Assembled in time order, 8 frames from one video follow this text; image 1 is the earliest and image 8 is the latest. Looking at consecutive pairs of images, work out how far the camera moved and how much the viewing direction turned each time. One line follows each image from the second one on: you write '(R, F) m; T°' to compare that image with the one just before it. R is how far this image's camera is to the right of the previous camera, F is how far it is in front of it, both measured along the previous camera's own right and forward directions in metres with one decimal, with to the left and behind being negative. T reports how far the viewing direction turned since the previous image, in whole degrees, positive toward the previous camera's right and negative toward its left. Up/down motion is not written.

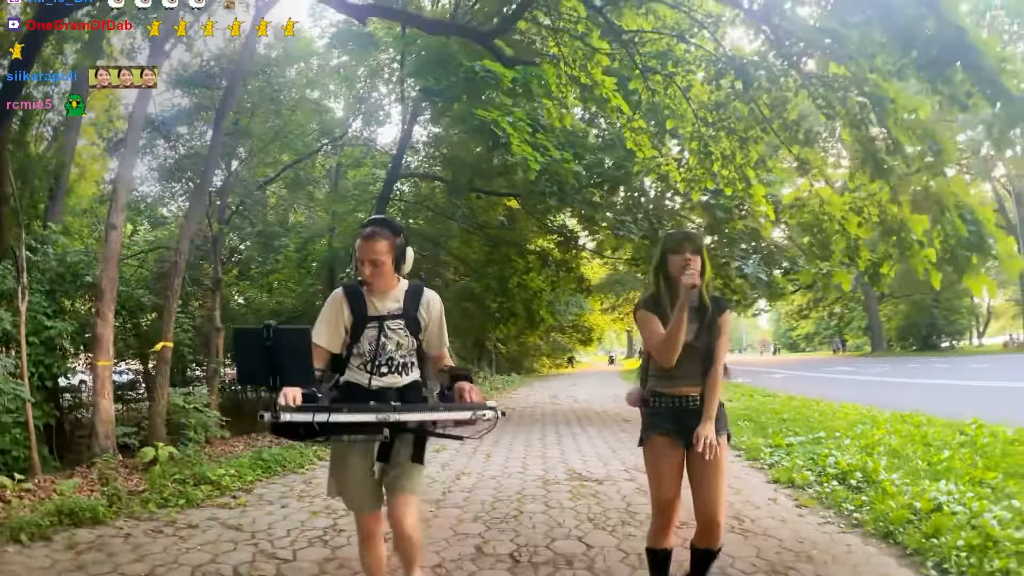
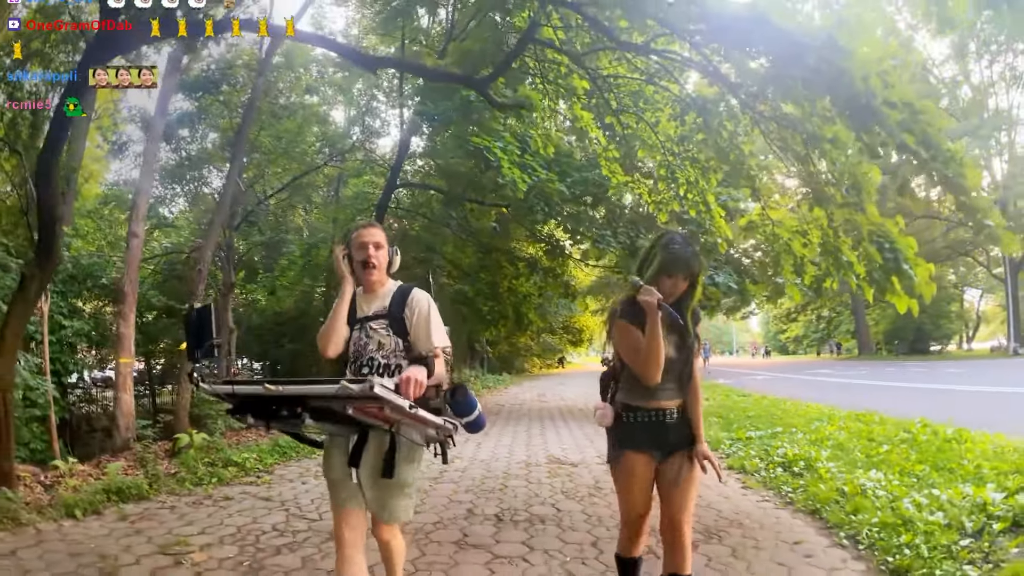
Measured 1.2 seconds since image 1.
(0.0, -0.7) m; 0°
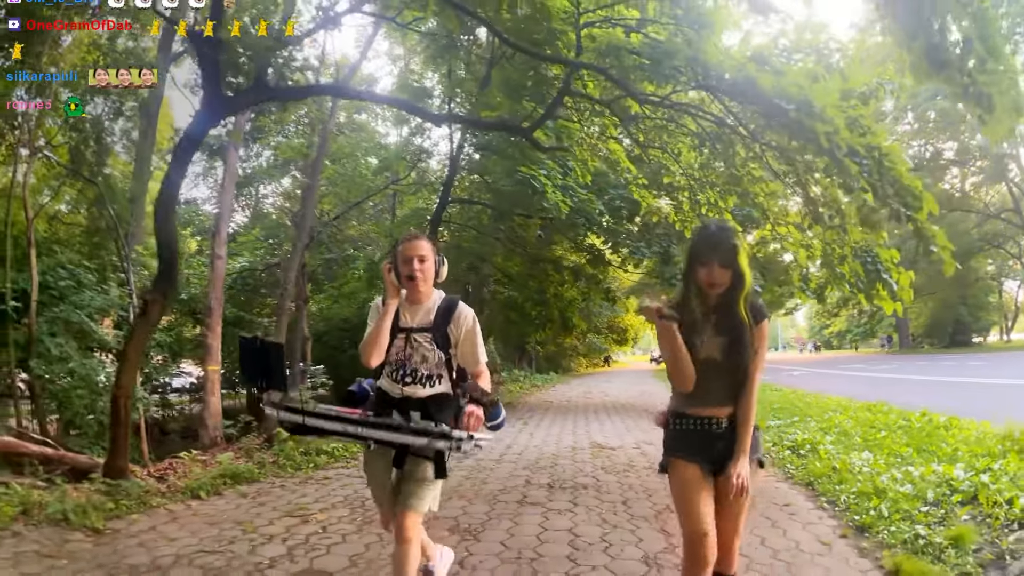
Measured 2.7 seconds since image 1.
(0.0, -0.9) m; -3°
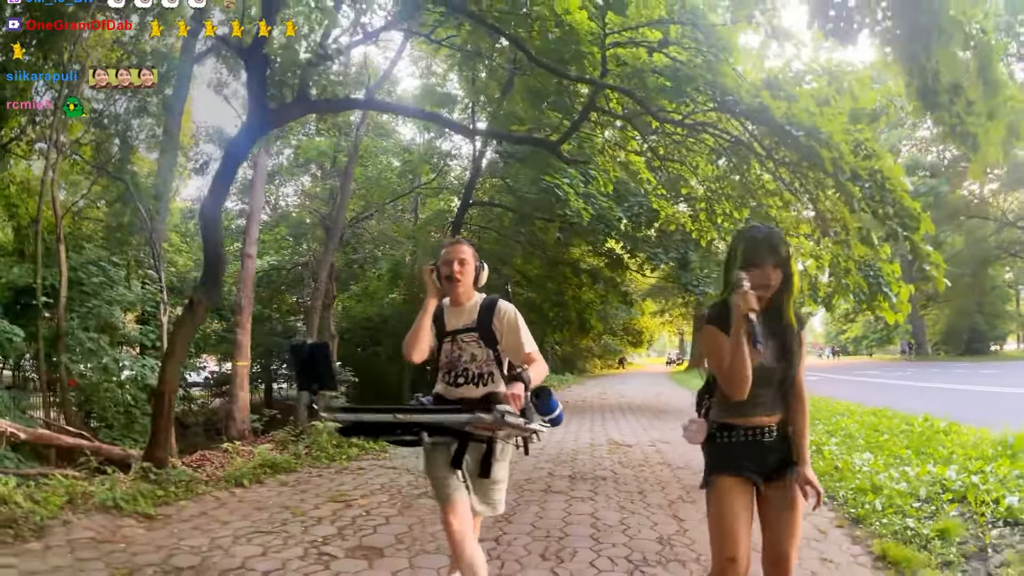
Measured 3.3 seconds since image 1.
(-0.1, -0.4) m; -1°
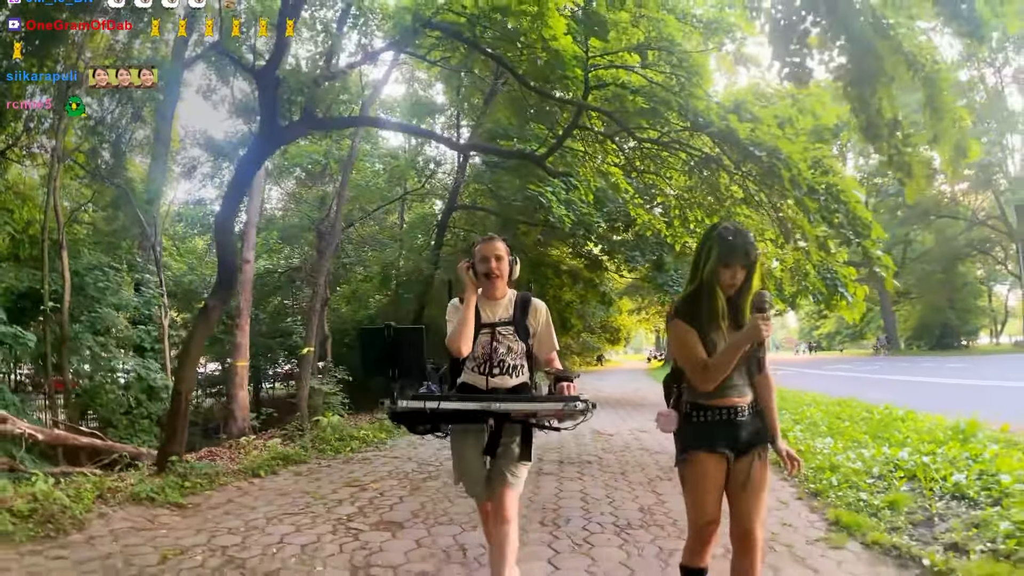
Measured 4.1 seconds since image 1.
(-0.1, -0.5) m; +1°
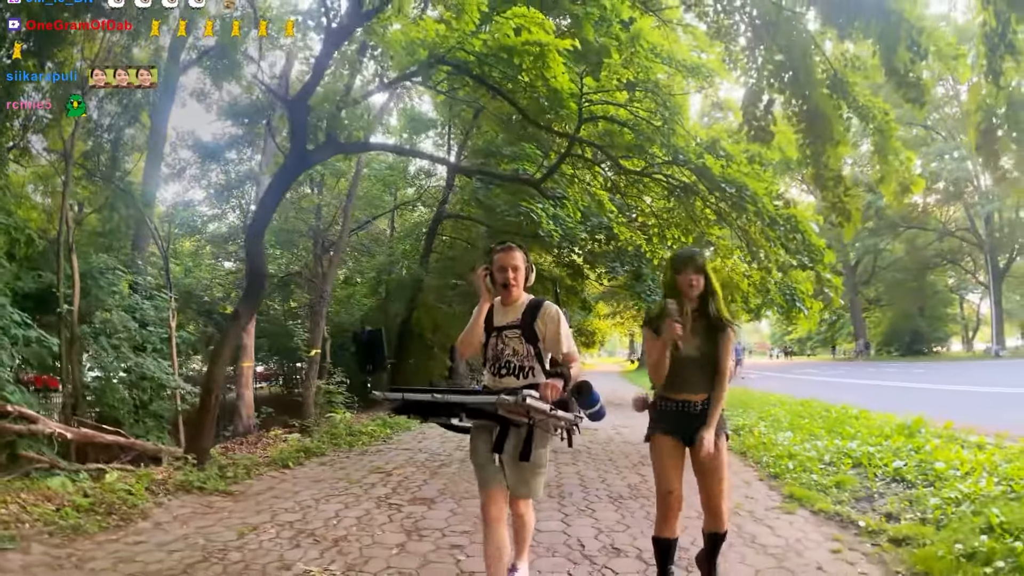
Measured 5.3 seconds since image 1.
(-0.3, -0.8) m; +2°
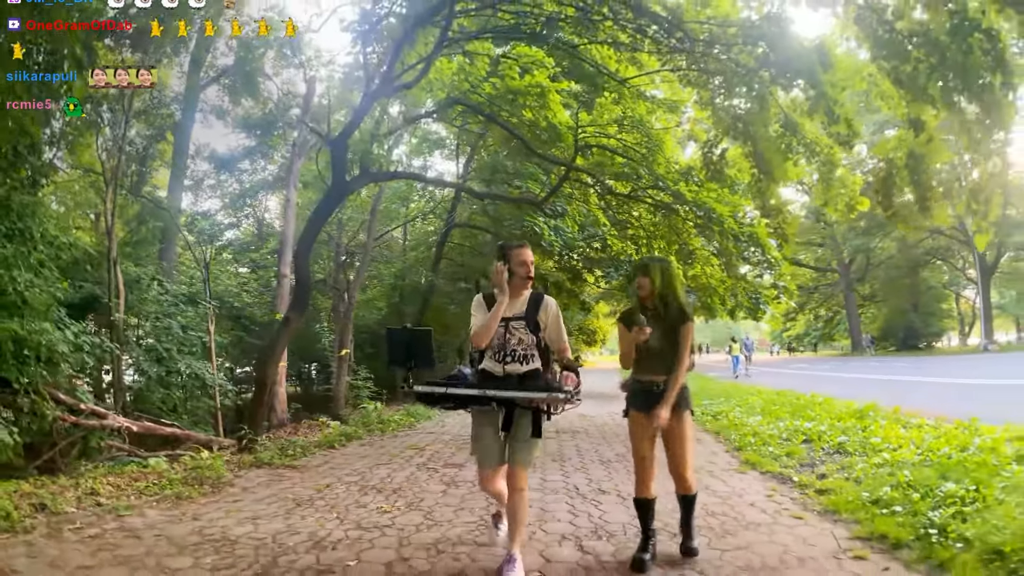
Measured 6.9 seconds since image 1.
(-0.1, -1.3) m; 0°
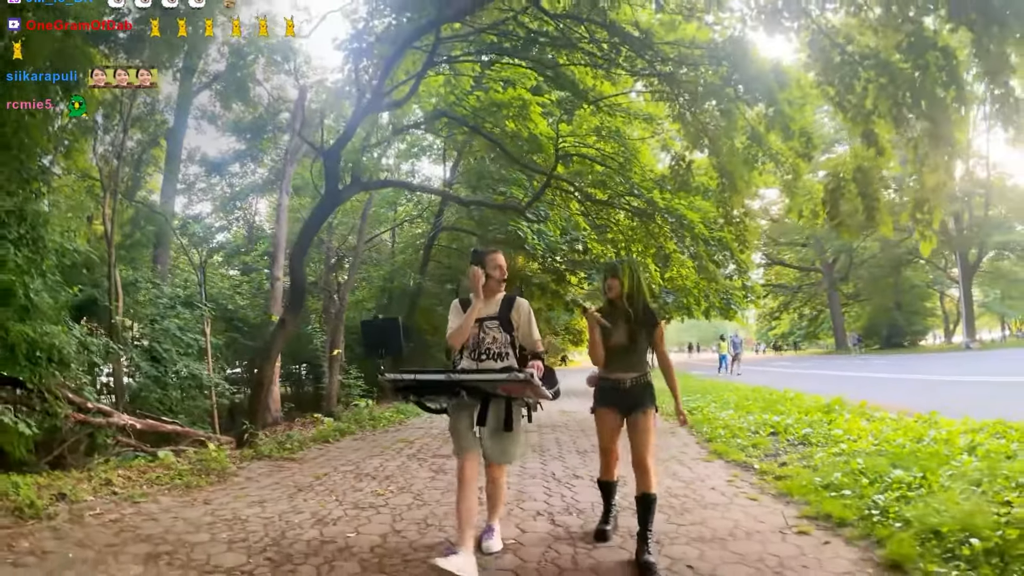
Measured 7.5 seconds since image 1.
(+0.1, -0.5) m; +1°
